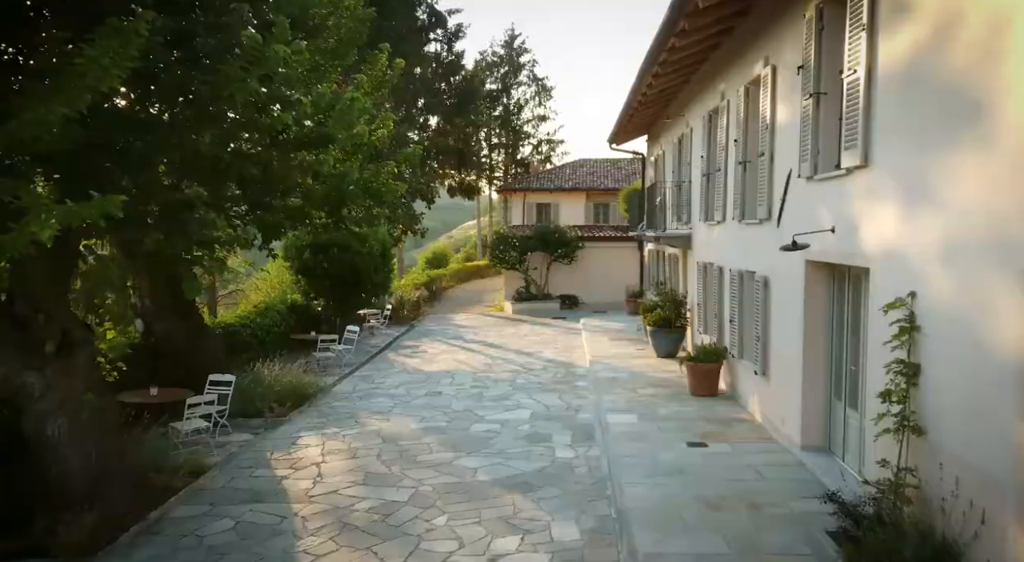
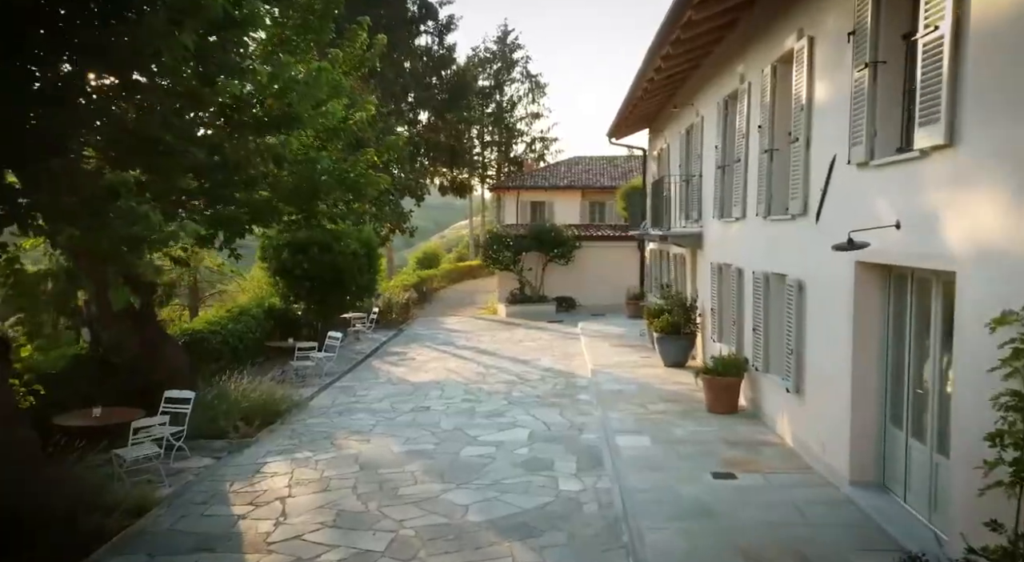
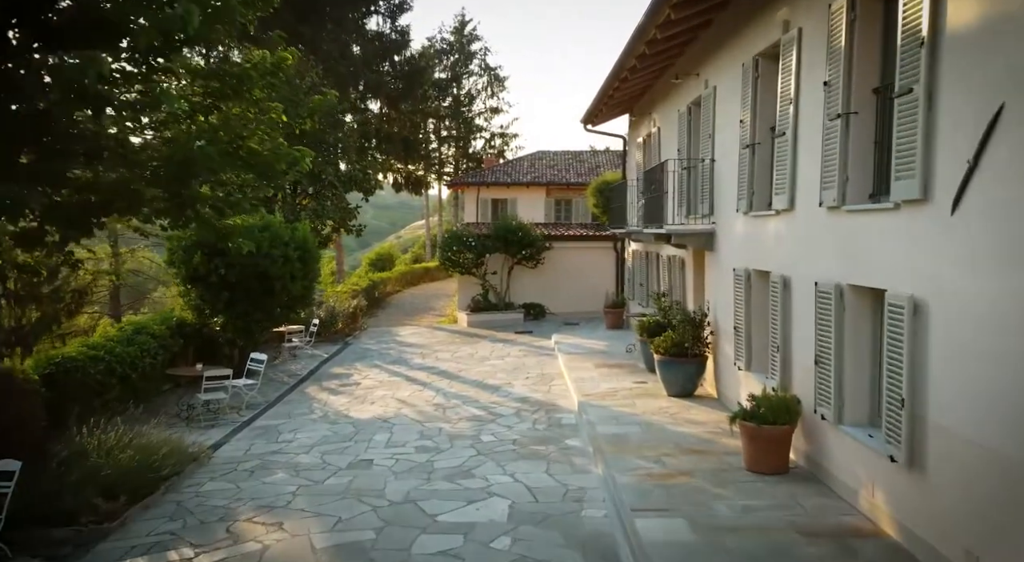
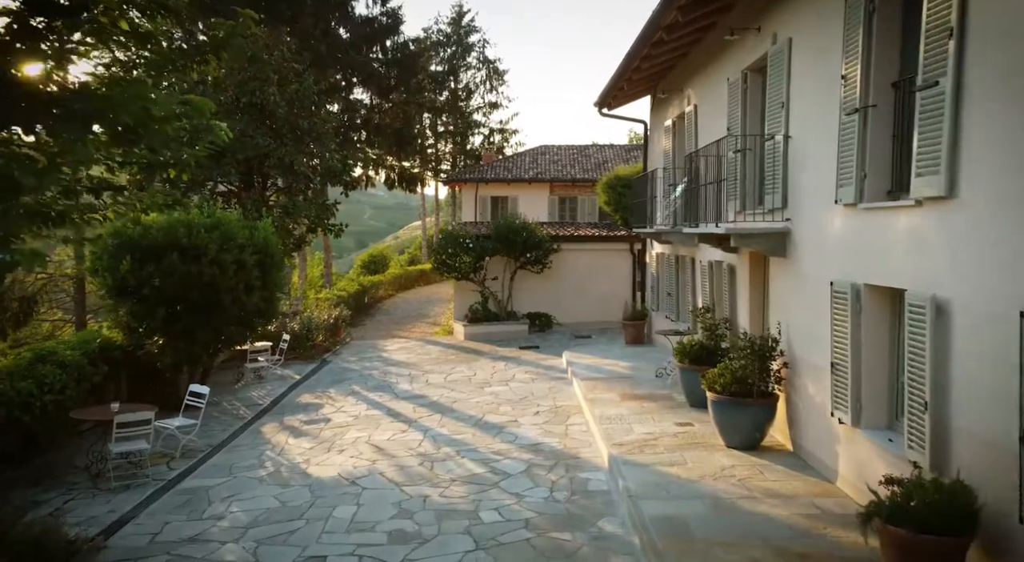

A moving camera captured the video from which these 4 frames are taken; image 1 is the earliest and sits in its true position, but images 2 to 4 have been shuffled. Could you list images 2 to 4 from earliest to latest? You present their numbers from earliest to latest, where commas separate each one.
2, 3, 4
